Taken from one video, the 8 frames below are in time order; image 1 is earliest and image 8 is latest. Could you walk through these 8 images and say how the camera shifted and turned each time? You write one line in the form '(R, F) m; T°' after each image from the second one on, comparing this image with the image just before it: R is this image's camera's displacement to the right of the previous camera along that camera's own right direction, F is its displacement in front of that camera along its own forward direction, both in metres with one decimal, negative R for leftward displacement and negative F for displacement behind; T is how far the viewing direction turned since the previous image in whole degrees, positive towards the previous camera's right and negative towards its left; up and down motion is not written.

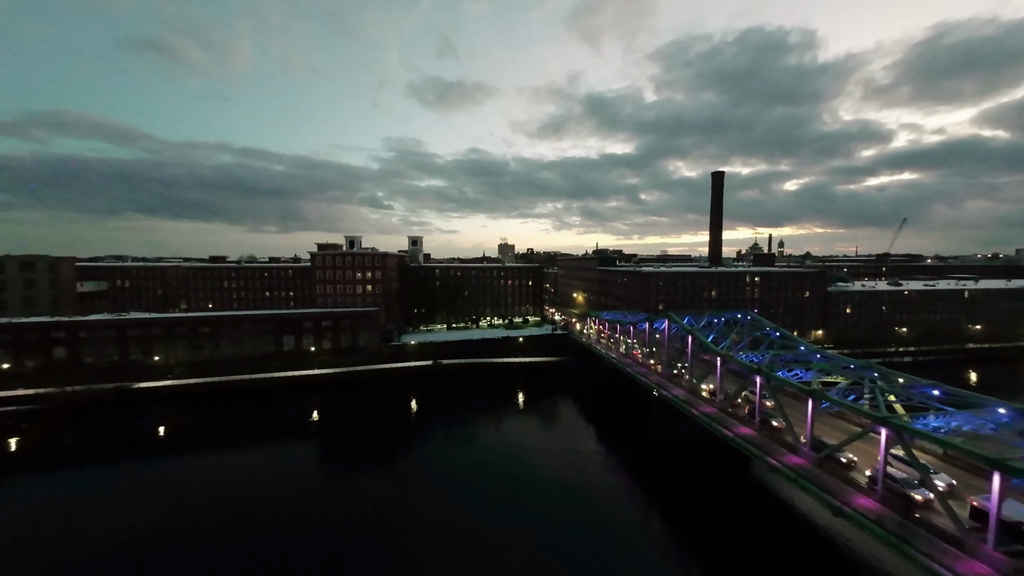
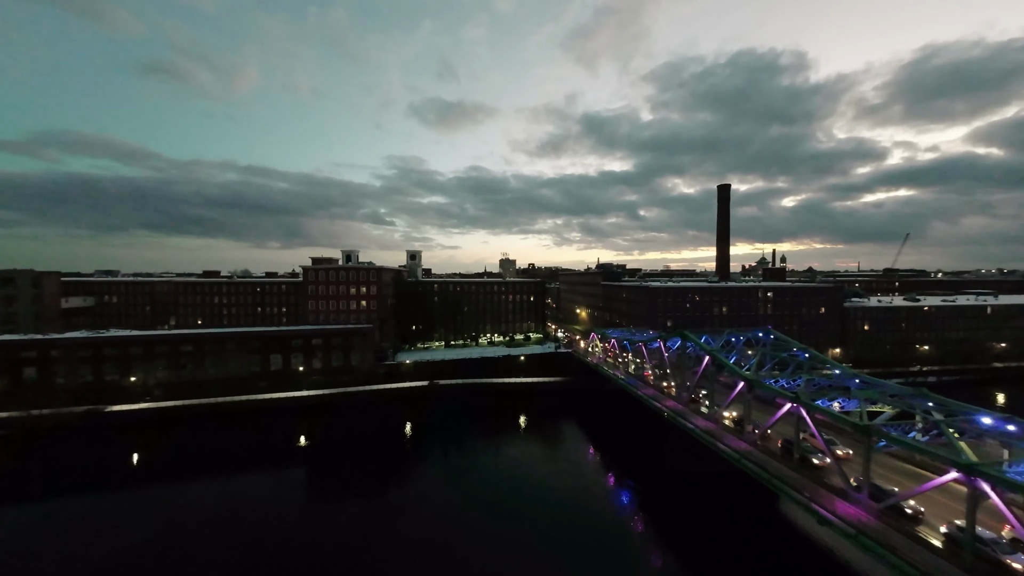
(+0.1, +2.5) m; 0°
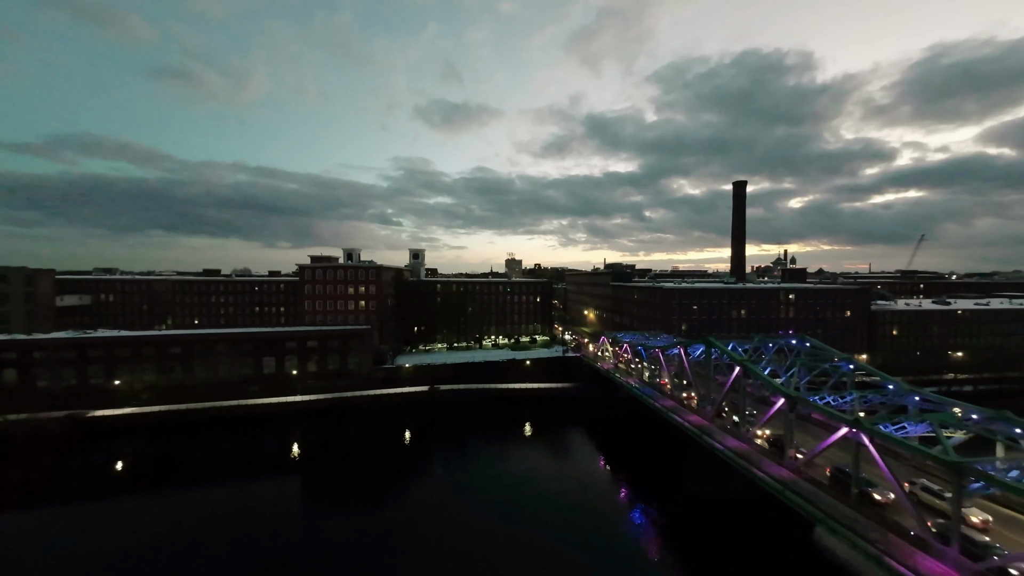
(+0.1, +2.6) m; -1°
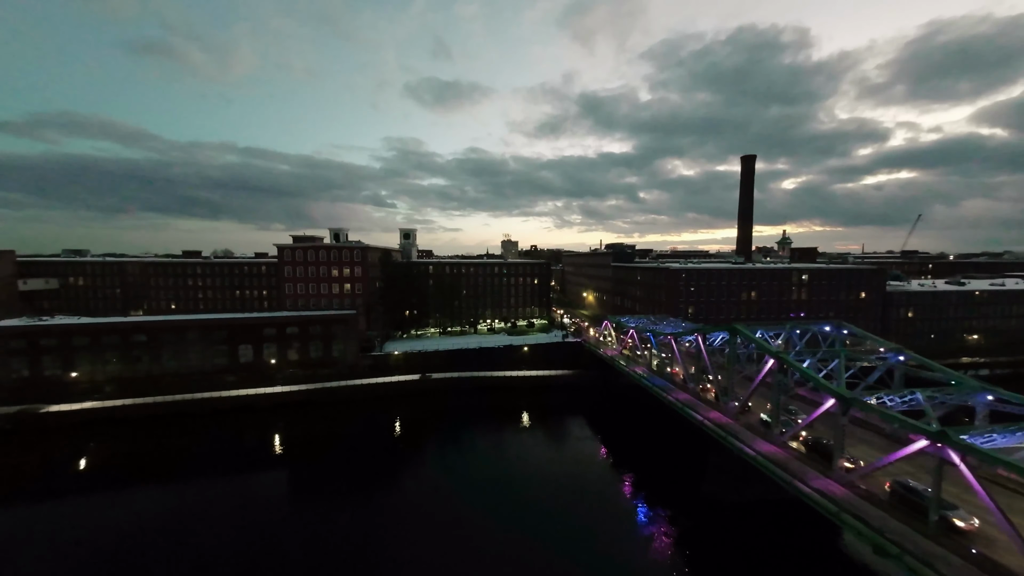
(-0.1, +3.2) m; +1°
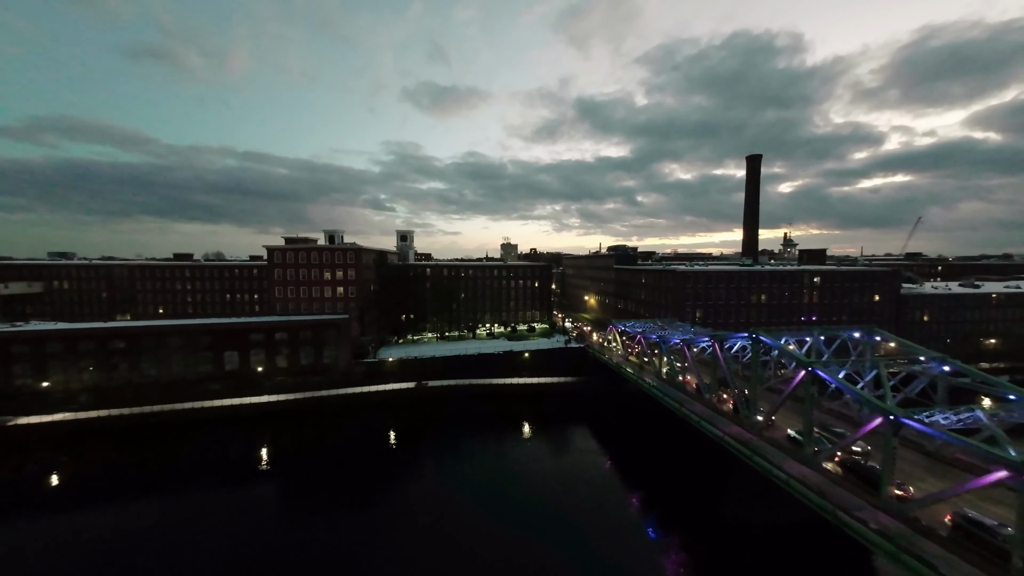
(-0.1, +1.9) m; 0°
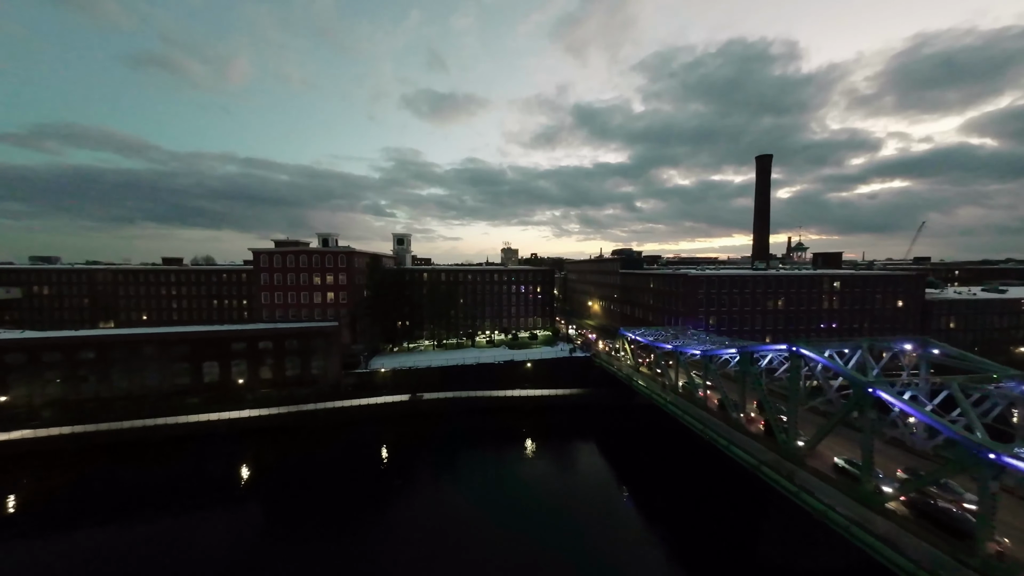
(-0.1, +2.6) m; 0°
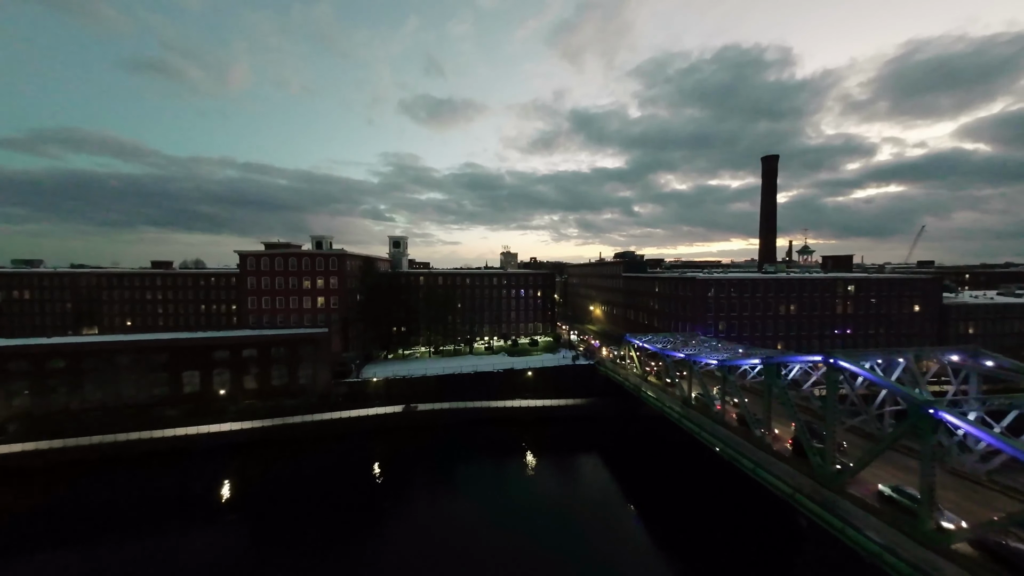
(-0.1, +2.0) m; 0°
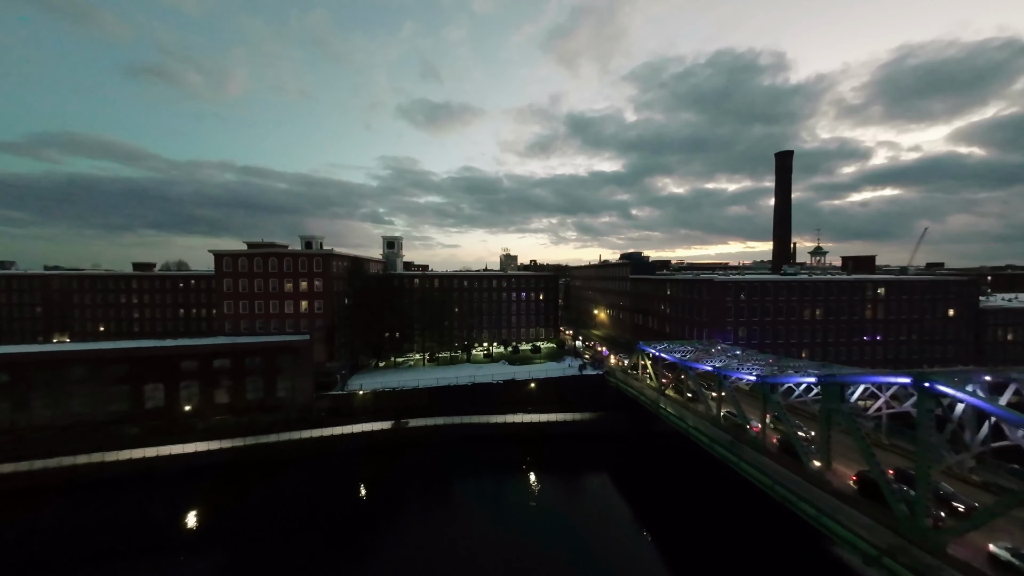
(-0.2, +3.3) m; 0°
